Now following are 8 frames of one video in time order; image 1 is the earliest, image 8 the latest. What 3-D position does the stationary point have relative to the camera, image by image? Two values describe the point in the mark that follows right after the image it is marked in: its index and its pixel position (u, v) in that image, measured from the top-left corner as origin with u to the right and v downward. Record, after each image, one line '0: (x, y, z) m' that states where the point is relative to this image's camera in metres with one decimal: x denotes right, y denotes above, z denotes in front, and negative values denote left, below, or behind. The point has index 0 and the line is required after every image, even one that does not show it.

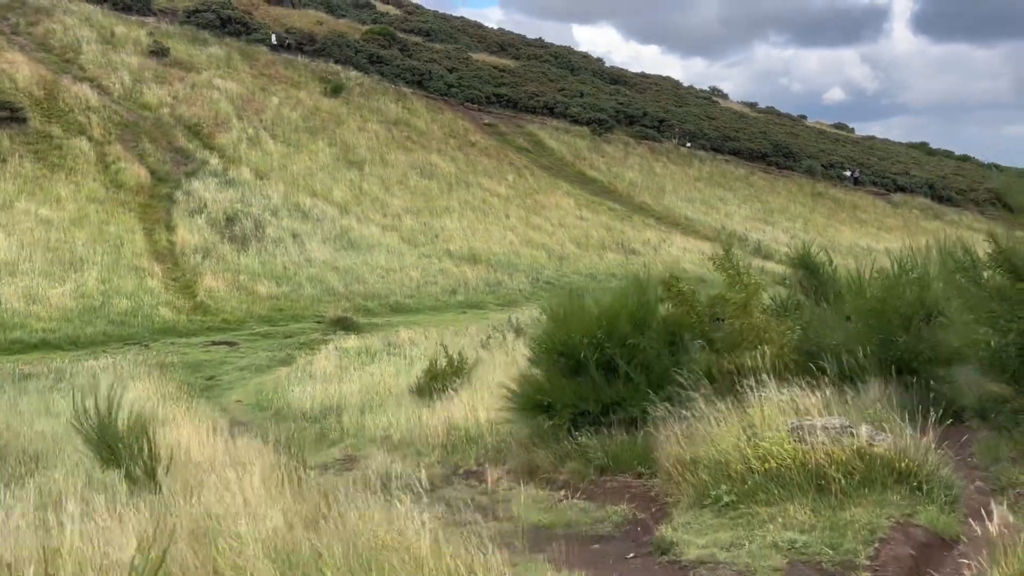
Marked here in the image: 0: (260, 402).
0: (-2.7, -1.2, +9.0) m
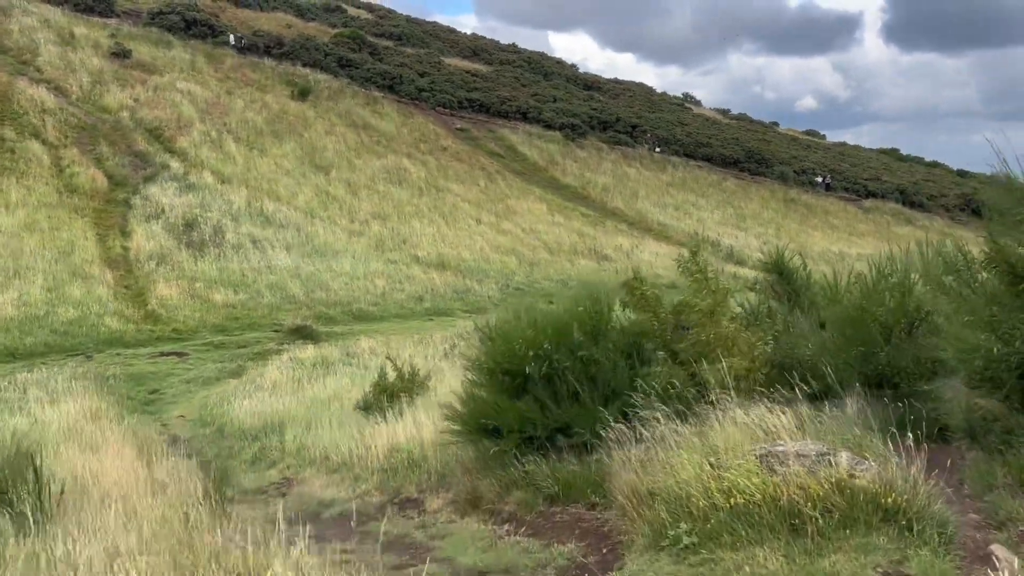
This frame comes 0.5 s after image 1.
0: (-3.1, -1.3, +8.5) m
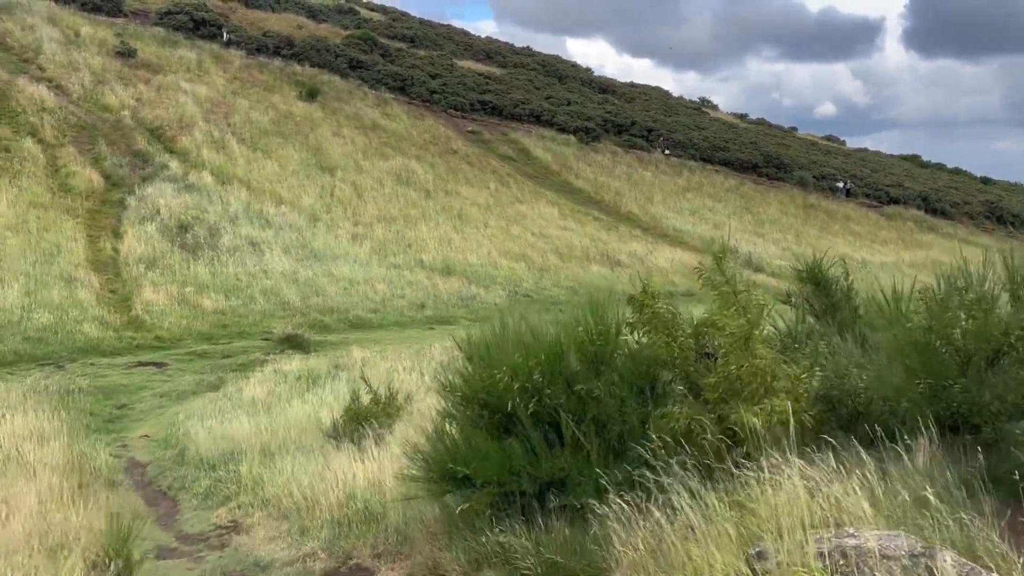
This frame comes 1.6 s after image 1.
0: (-3.2, -1.4, +7.6) m
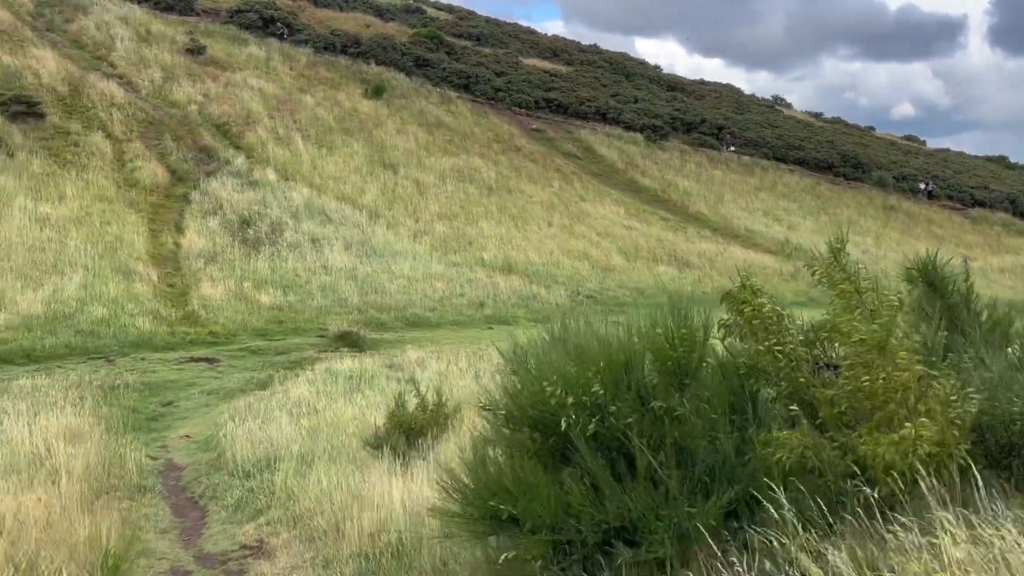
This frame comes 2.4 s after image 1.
0: (-2.6, -1.3, +7.2) m
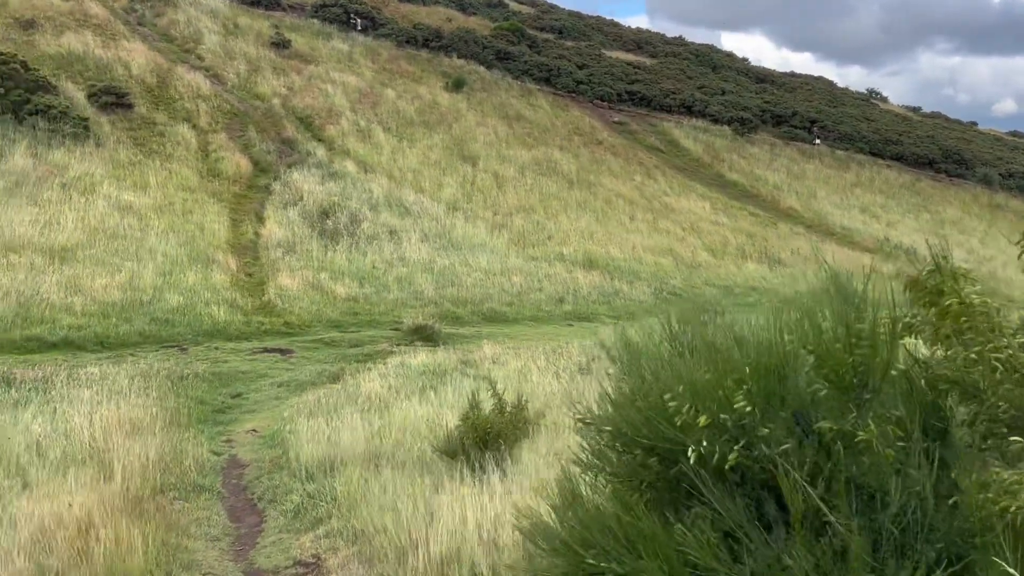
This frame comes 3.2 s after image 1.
0: (-2.0, -1.2, +6.9) m
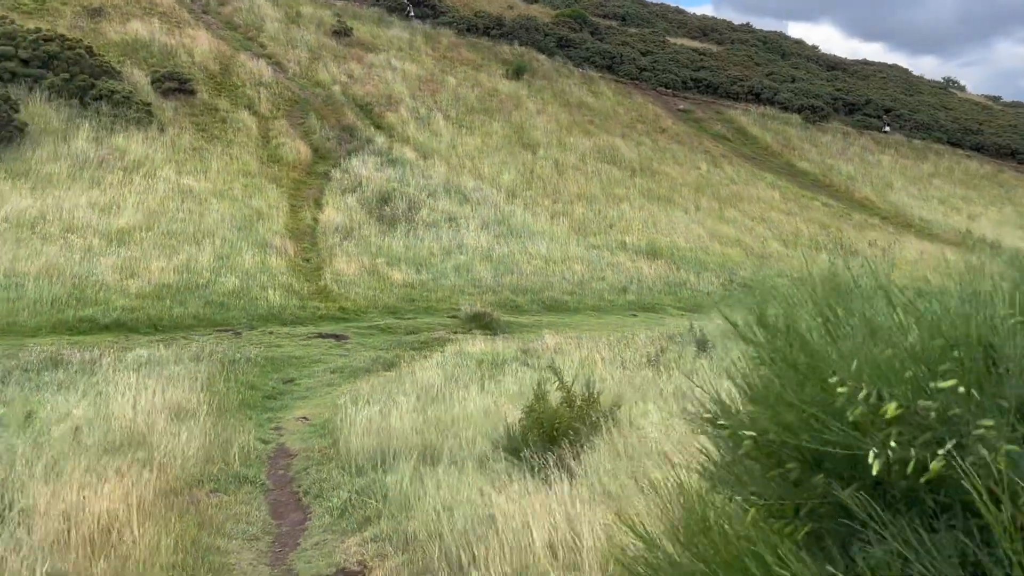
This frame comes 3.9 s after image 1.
0: (-1.5, -1.0, +6.5) m
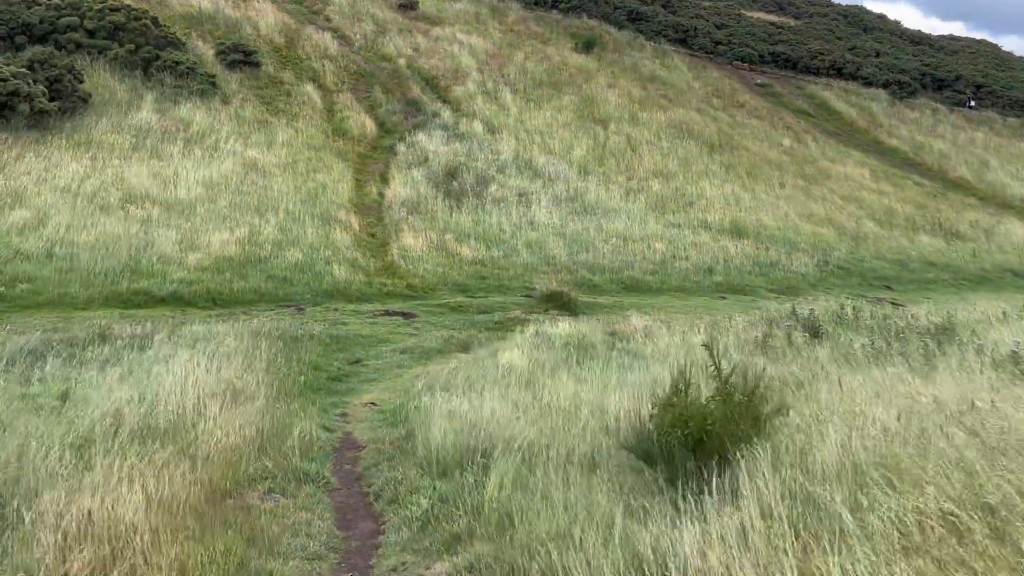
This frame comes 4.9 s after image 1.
0: (-0.8, -0.8, +5.7) m
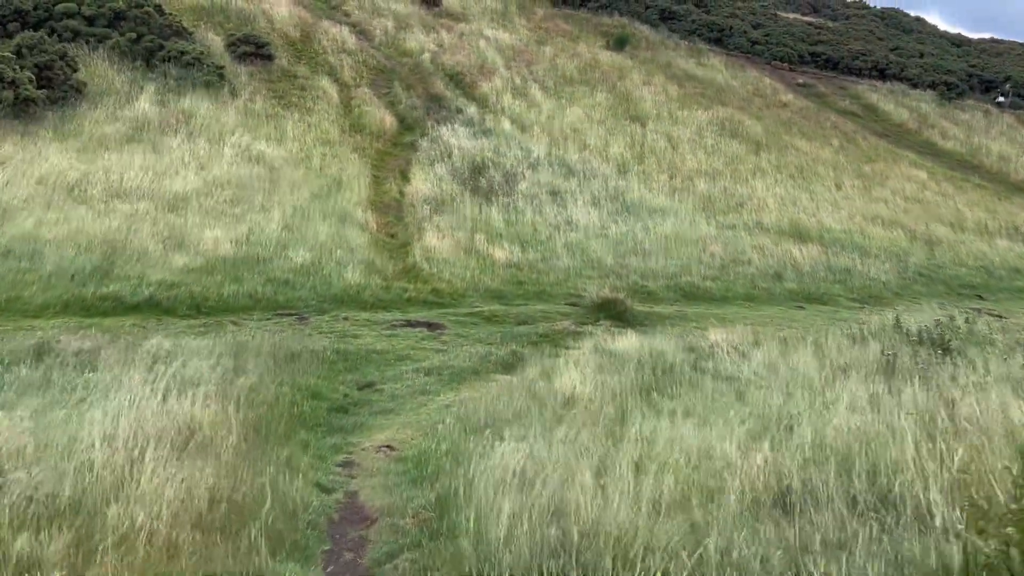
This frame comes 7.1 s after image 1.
0: (-0.5, -0.8, +4.1) m
